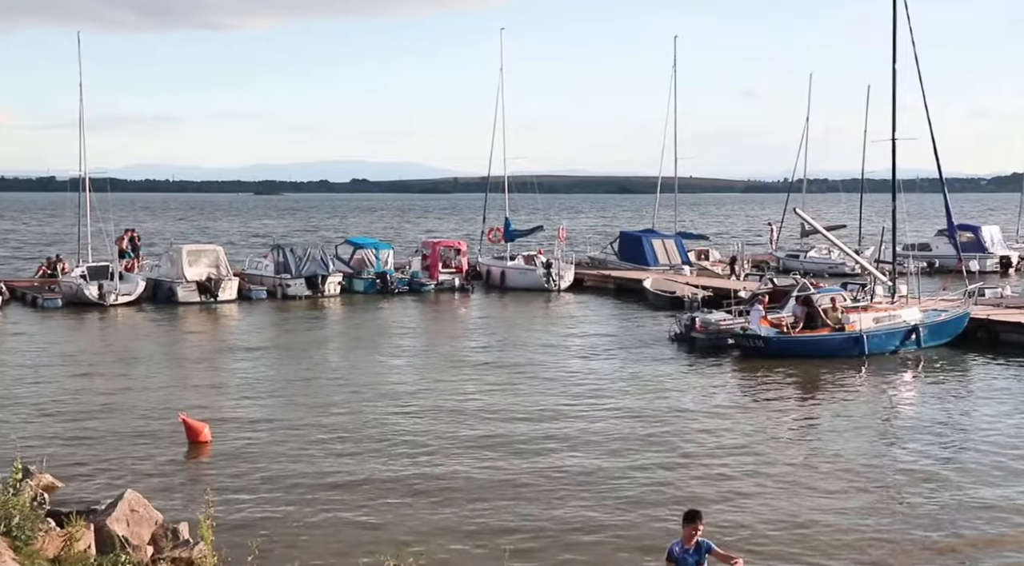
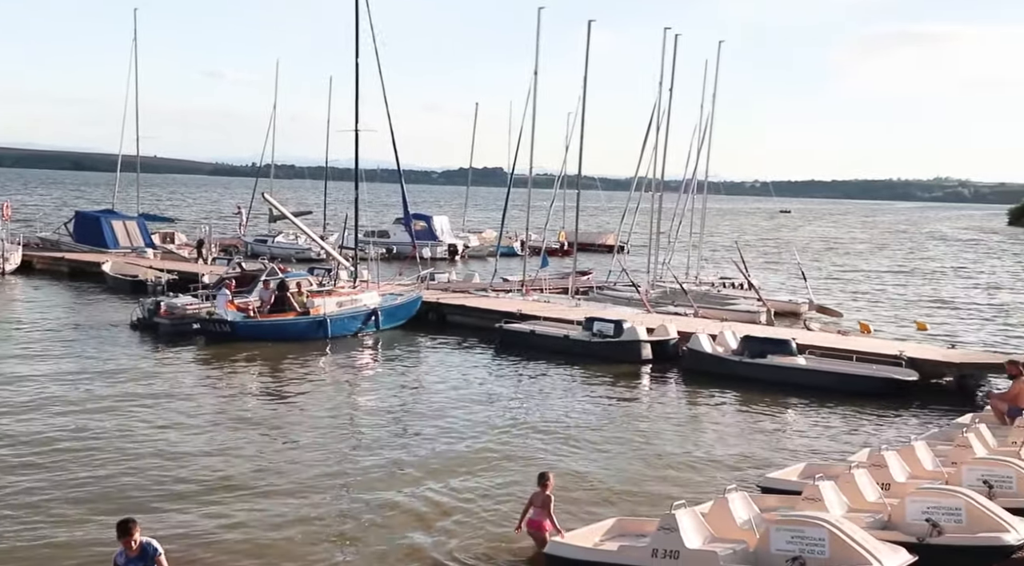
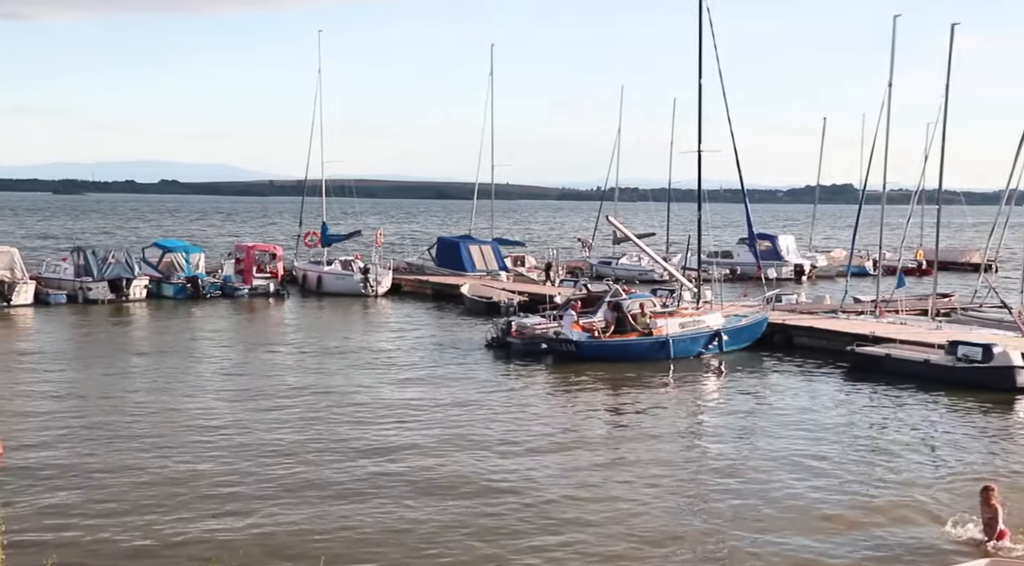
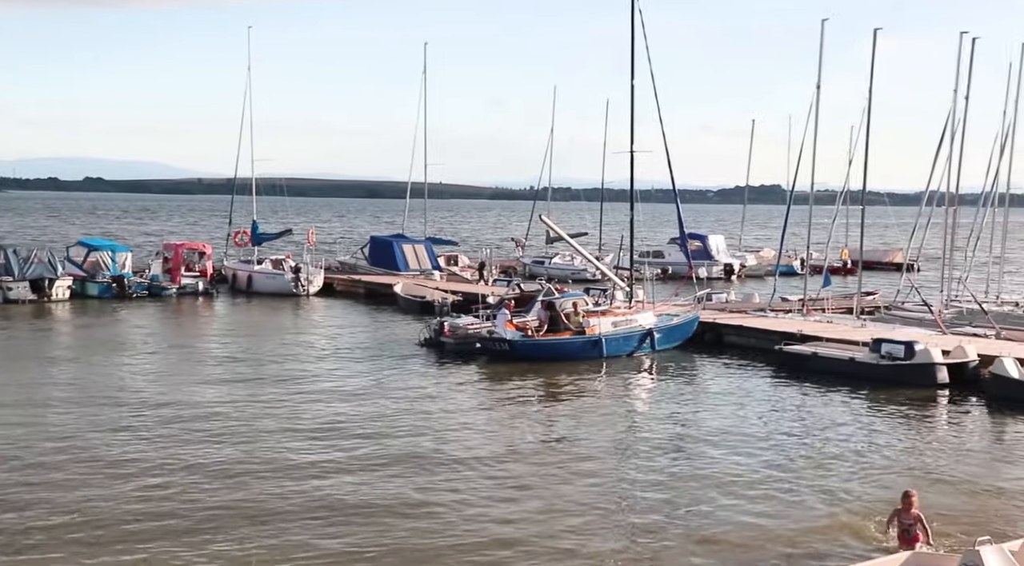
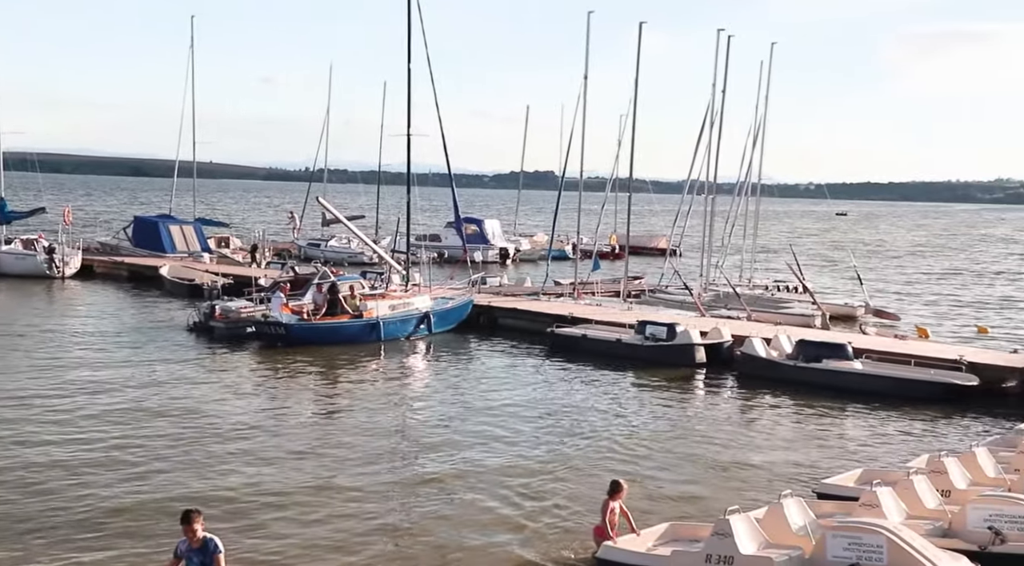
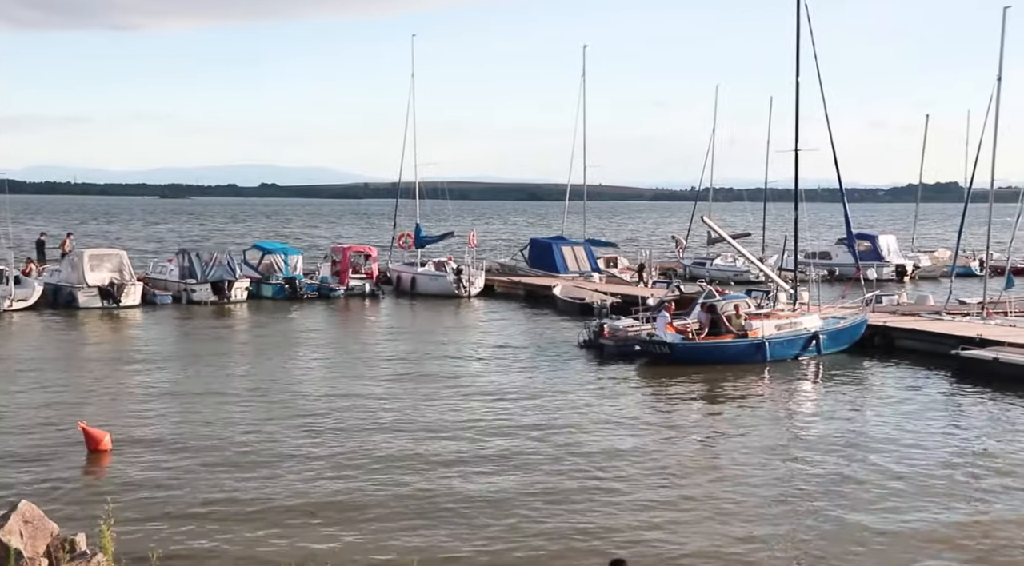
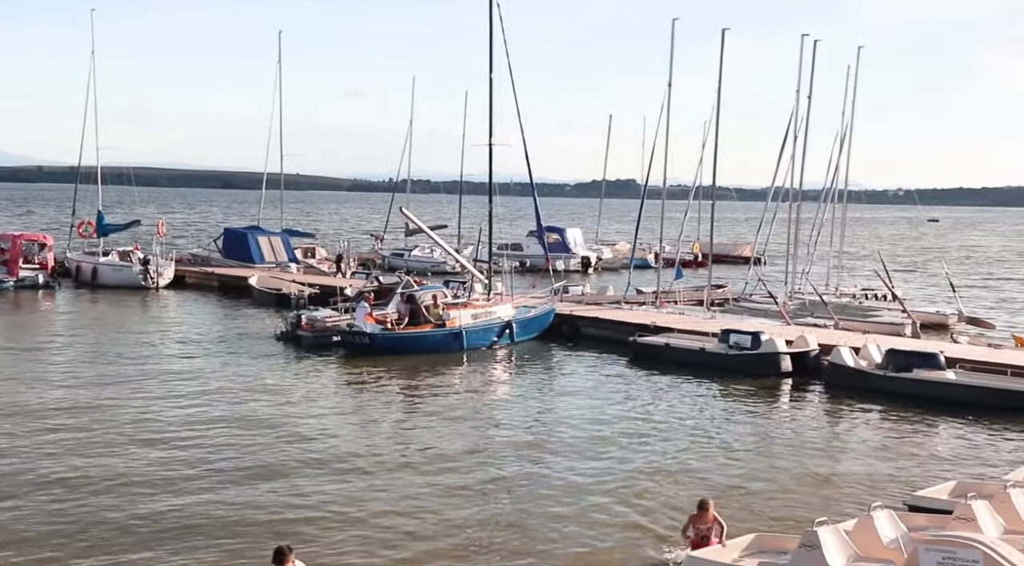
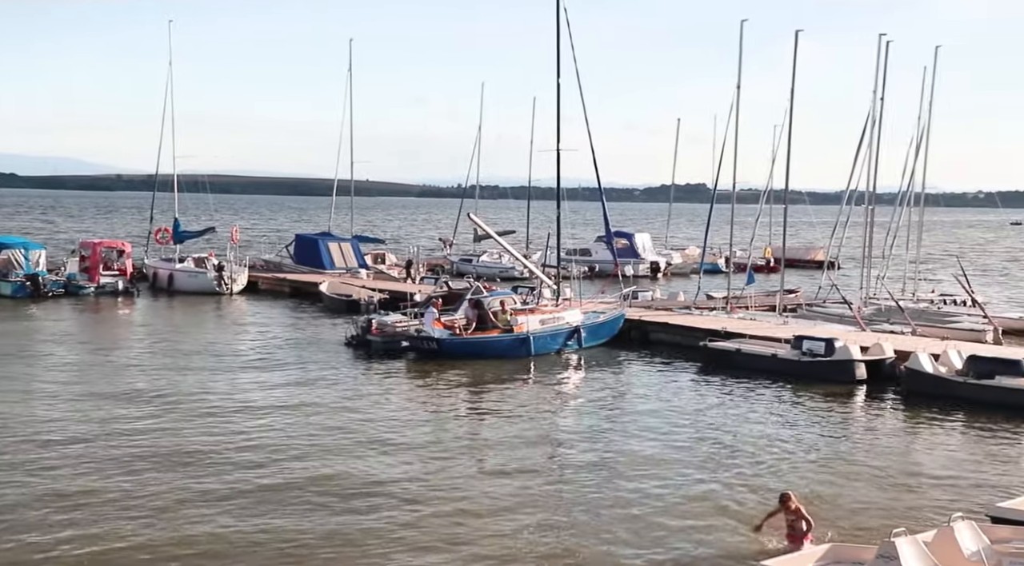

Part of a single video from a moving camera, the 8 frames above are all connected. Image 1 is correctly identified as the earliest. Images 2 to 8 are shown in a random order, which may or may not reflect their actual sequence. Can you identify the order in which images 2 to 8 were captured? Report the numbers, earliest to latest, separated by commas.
6, 3, 4, 8, 7, 5, 2
